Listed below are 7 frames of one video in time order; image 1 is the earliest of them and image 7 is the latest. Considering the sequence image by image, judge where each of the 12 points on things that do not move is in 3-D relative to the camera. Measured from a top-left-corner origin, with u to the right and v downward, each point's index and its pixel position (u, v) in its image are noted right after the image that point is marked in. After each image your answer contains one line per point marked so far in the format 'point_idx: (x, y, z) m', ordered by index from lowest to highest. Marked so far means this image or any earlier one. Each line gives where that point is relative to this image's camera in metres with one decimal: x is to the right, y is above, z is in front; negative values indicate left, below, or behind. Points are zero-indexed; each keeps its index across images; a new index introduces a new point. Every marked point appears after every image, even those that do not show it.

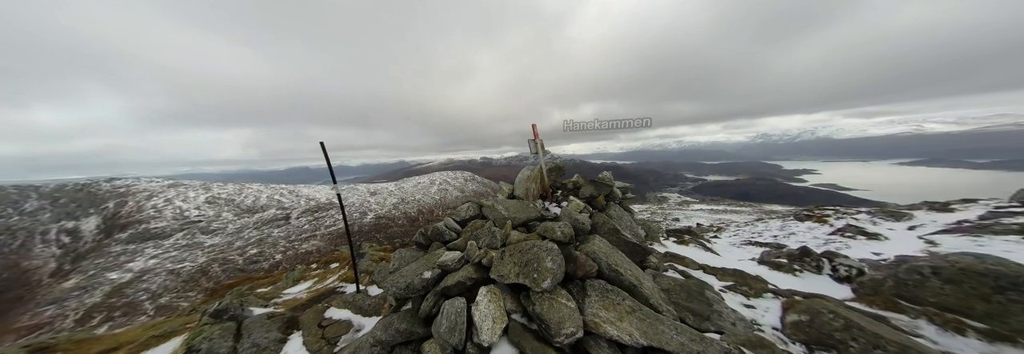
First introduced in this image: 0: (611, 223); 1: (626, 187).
0: (+3.9, -1.8, +8.9) m
1: (+6.7, -0.5, +13.1) m
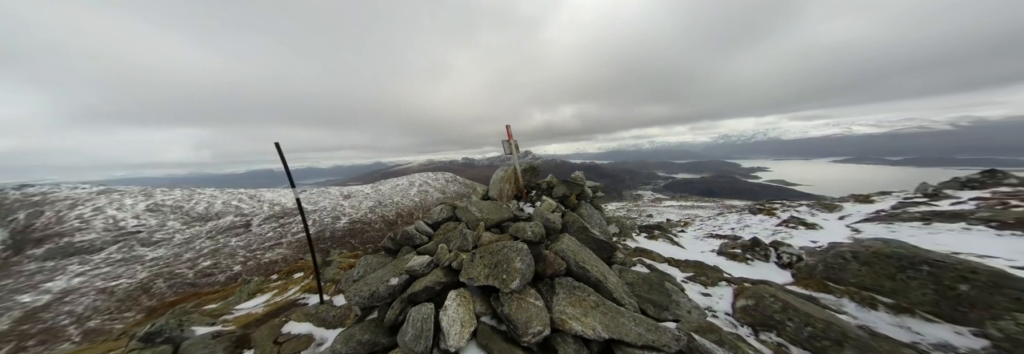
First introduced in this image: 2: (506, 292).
0: (+2.9, -1.8, +9.2) m
1: (+5.2, -0.5, +13.6) m
2: (-0.1, -2.9, +5.7) m
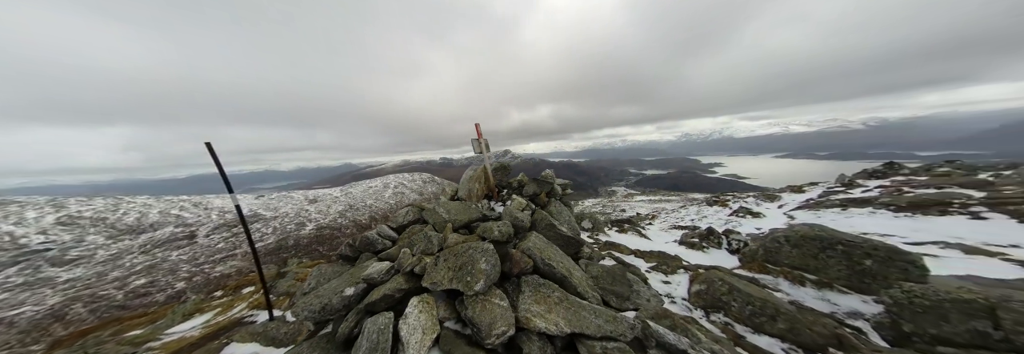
0: (+1.6, -1.7, +9.4) m
1: (+3.5, -0.4, +14.0) m
2: (-1.0, -2.9, +5.6) m
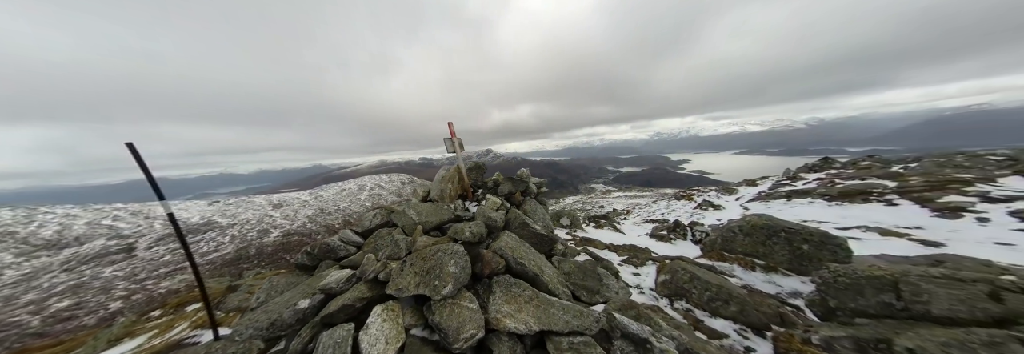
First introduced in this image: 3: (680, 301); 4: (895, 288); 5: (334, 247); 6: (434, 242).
0: (+0.5, -1.7, +9.4) m
1: (+1.9, -0.3, +14.2) m
2: (-1.8, -2.9, +5.4) m
3: (+7.4, -5.5, +9.8) m
4: (+10.6, -3.1, +6.2) m
5: (-5.9, -2.3, +7.4) m
6: (-2.5, -2.1, +7.2) m
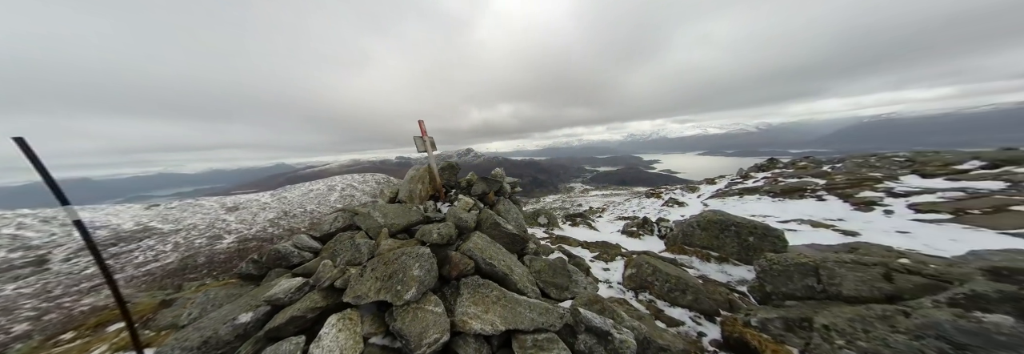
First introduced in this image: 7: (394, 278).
0: (-0.7, -1.7, +9.4) m
1: (+0.3, -0.3, +14.3) m
2: (-2.6, -3.0, +5.2) m
3: (+6.2, -5.4, +10.4) m
4: (+9.7, -3.1, +7.1) m
5: (-6.9, -2.3, +6.8) m
6: (-3.5, -2.1, +6.9) m
7: (-3.0, -2.5, +5.6) m
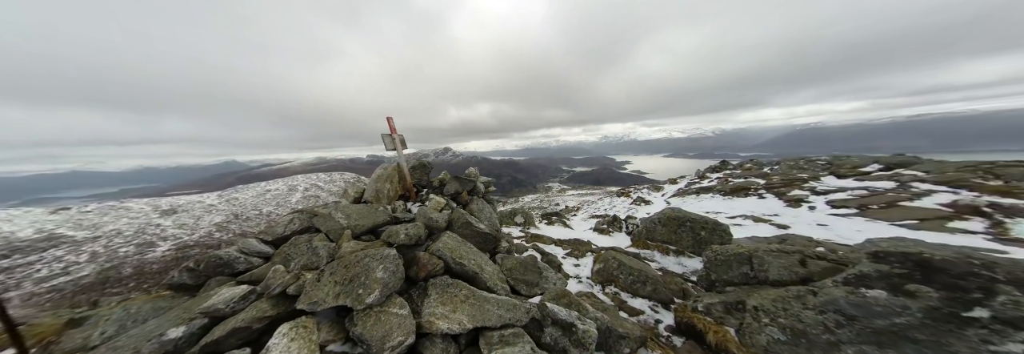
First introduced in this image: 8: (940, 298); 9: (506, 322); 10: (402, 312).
0: (-1.9, -1.7, +9.3) m
1: (-1.4, -0.2, +14.3) m
2: (-3.4, -2.9, +5.0) m
3: (+4.9, -5.4, +11.1) m
4: (+8.7, -3.1, +8.1) m
5: (-7.8, -2.3, +6.2) m
6: (-4.4, -2.1, +6.6) m
7: (-3.8, -2.5, +5.4) m
8: (+9.6, -2.7, +5.0) m
9: (-0.2, -3.6, +5.6) m
10: (-2.6, -3.1, +5.2) m
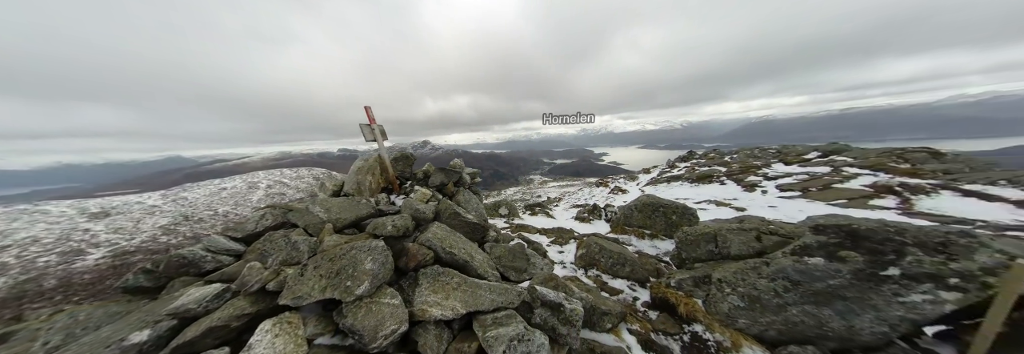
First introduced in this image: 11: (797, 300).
0: (-2.4, -1.2, +9.3) m
1: (-2.3, +0.4, +14.2) m
2: (-3.5, -2.7, +4.9) m
3: (+4.2, -4.8, +11.7) m
4: (+8.2, -2.5, +9.0) m
5: (-8.0, -2.1, +5.6) m
6: (-4.7, -1.8, +6.4) m
7: (-3.9, -2.3, +5.2) m
8: (+9.4, -2.2, +6.0) m
9: (-0.4, -3.3, +5.7) m
10: (-2.7, -2.9, +5.1) m
11: (+7.8, -3.4, +6.1) m
